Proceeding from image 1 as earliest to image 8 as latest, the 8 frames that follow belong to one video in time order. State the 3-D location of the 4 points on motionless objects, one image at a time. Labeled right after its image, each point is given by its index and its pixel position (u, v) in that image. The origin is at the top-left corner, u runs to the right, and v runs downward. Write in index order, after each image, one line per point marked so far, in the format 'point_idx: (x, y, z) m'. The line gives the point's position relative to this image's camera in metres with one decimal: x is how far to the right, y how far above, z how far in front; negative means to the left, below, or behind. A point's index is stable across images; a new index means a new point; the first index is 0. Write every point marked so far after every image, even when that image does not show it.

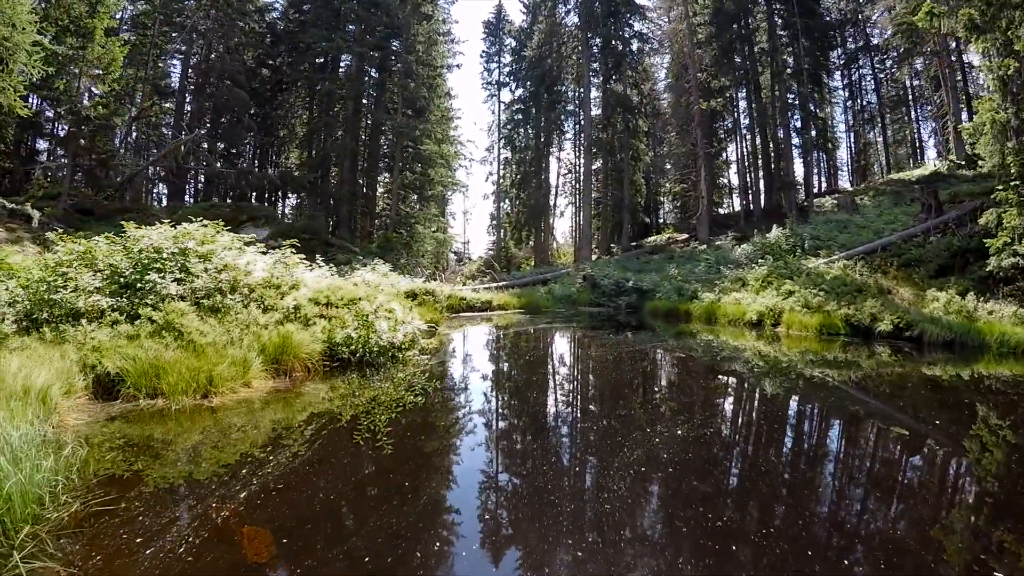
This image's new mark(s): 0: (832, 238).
0: (+9.2, +1.5, +14.4) m
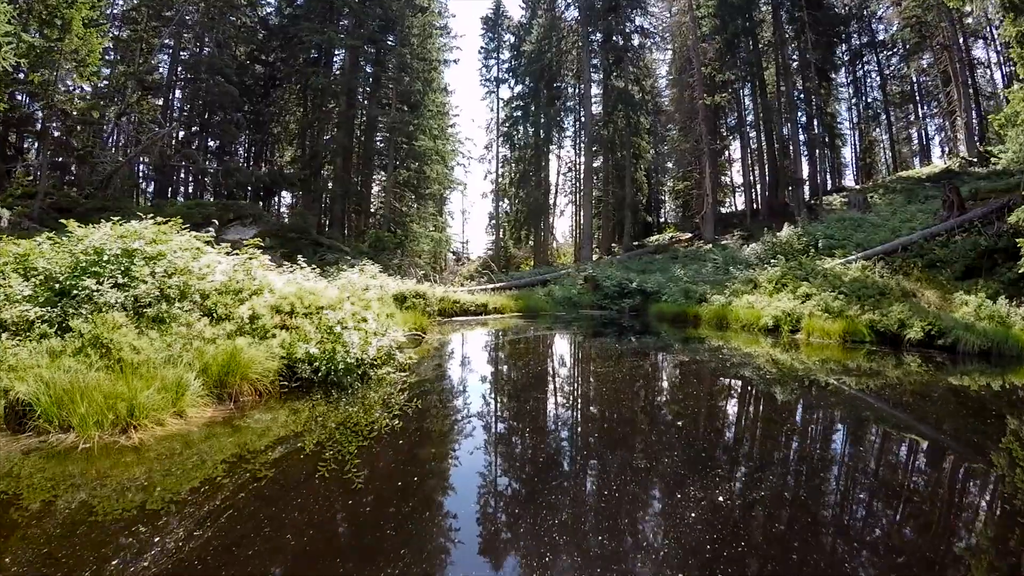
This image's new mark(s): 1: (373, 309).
0: (+9.2, +1.4, +13.6) m
1: (-2.0, -0.3, +6.9) m
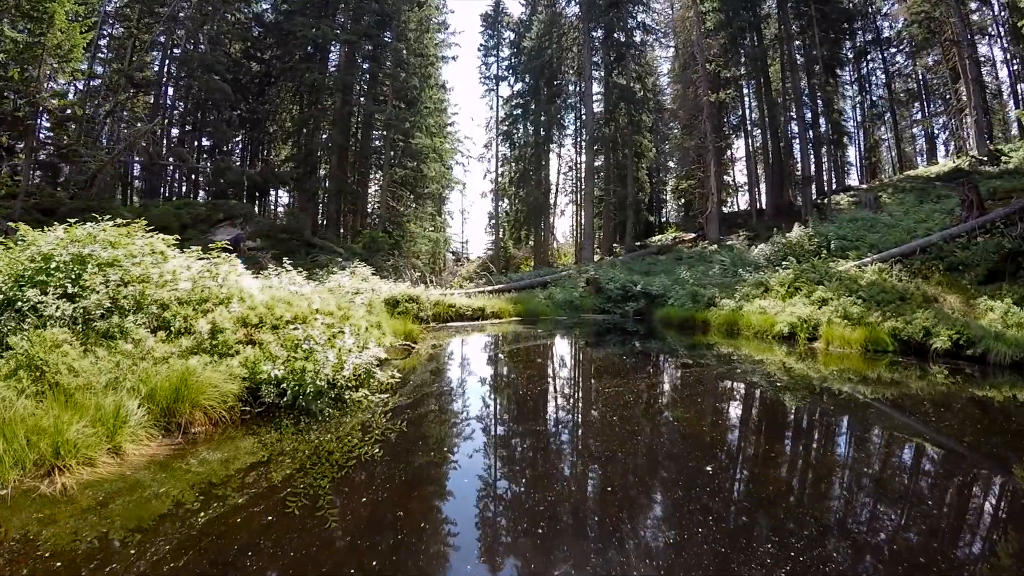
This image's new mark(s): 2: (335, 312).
0: (+9.1, +1.3, +13.1) m
1: (-2.1, -0.4, +6.4) m
2: (-2.3, -0.3, +6.7) m
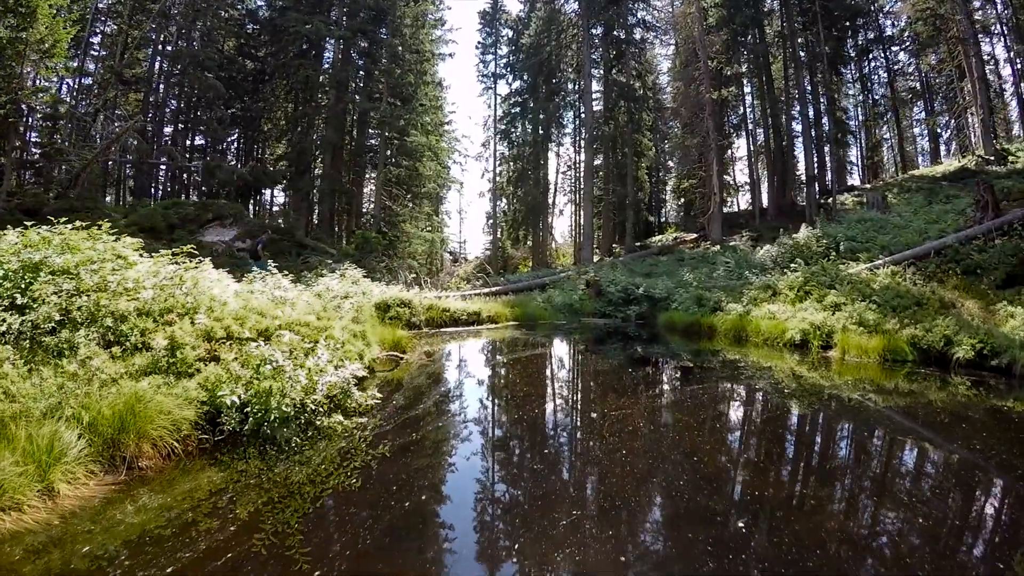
0: (+9.1, +1.2, +12.6) m
1: (-2.1, -0.5, +5.9) m
2: (-2.3, -0.4, +6.2) m
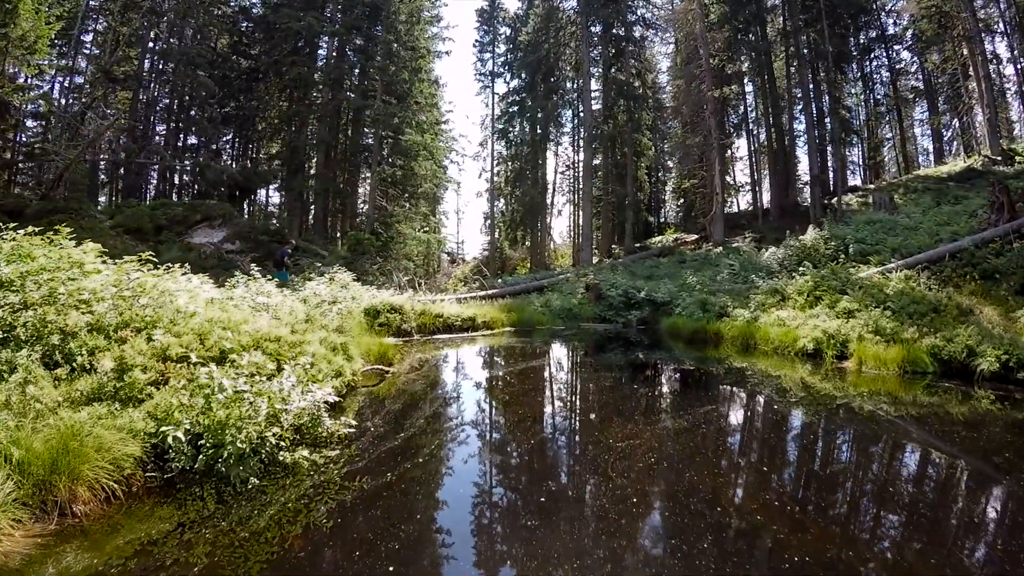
0: (+9.0, +1.2, +12.2) m
1: (-2.2, -0.6, +5.5) m
2: (-2.4, -0.5, +5.8) m
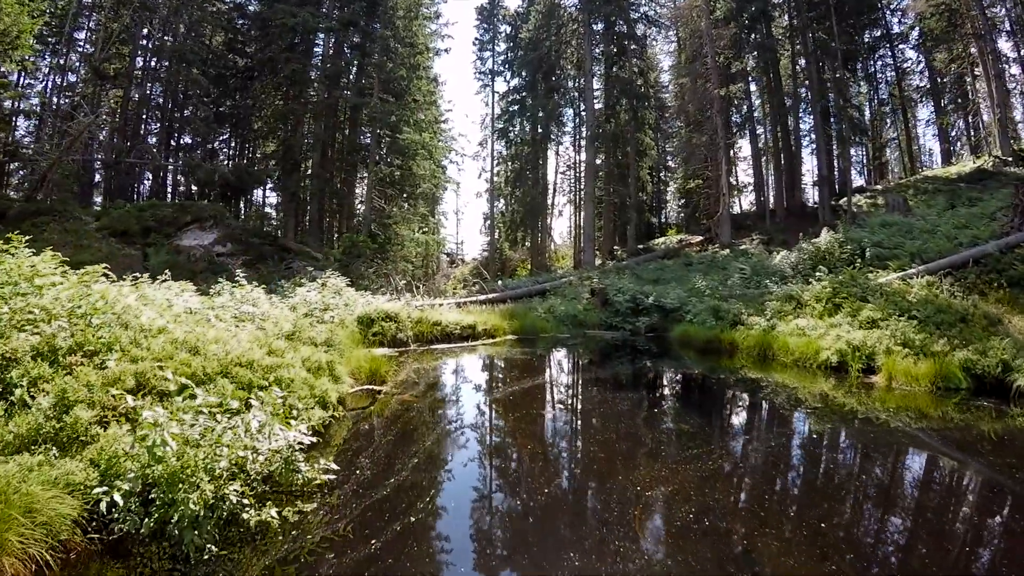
0: (+9.0, +1.0, +11.7) m
1: (-2.1, -0.7, +5.0) m
2: (-2.3, -0.6, +5.3) m
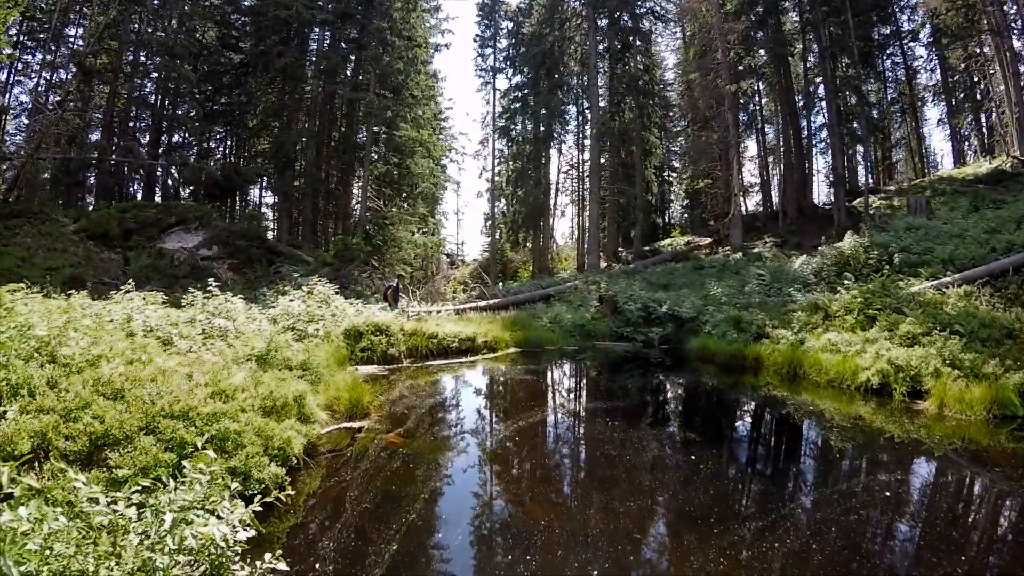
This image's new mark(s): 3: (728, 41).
0: (+9.1, +0.8, +11.0) m
1: (-2.1, -0.9, +4.2) m
2: (-2.3, -0.8, +4.5) m
3: (+8.5, +9.8, +20.0) m
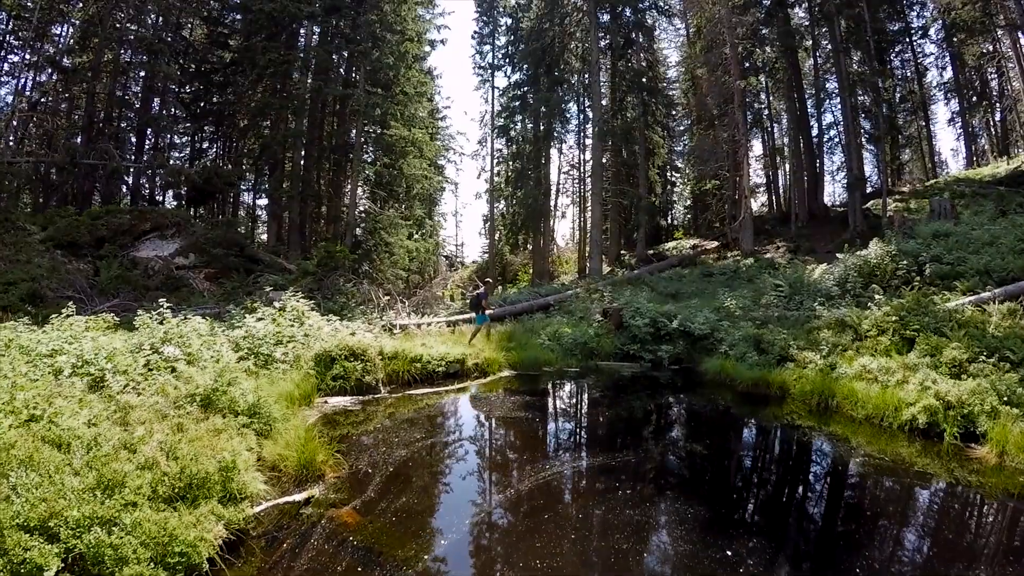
0: (+9.0, +0.6, +10.1) m
1: (-2.2, -1.1, +3.4) m
2: (-2.4, -1.1, +3.7) m
3: (+8.5, +9.5, +19.1) m
